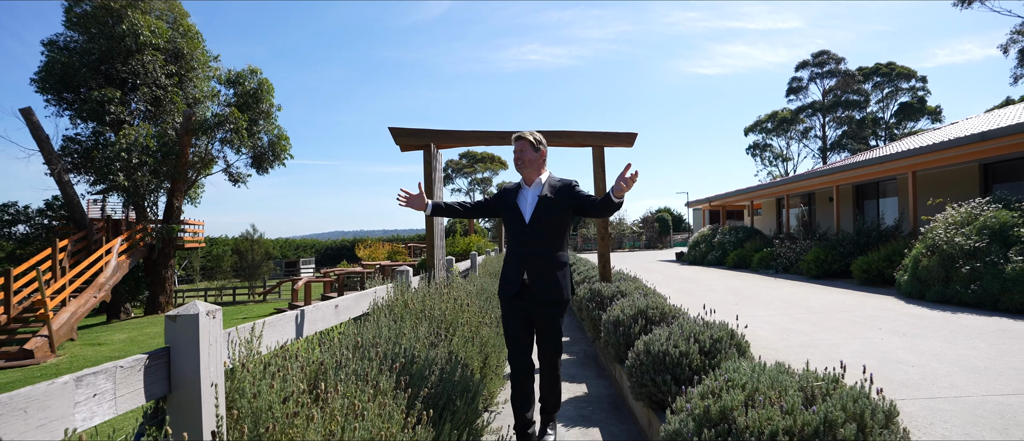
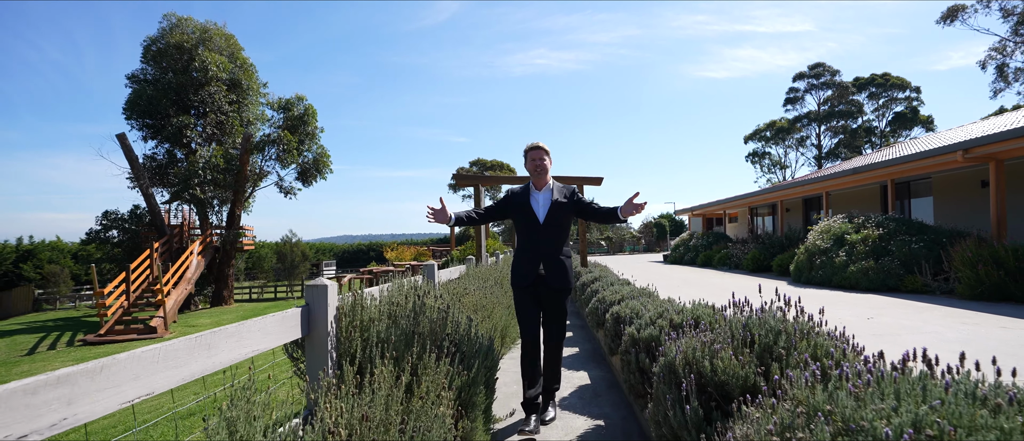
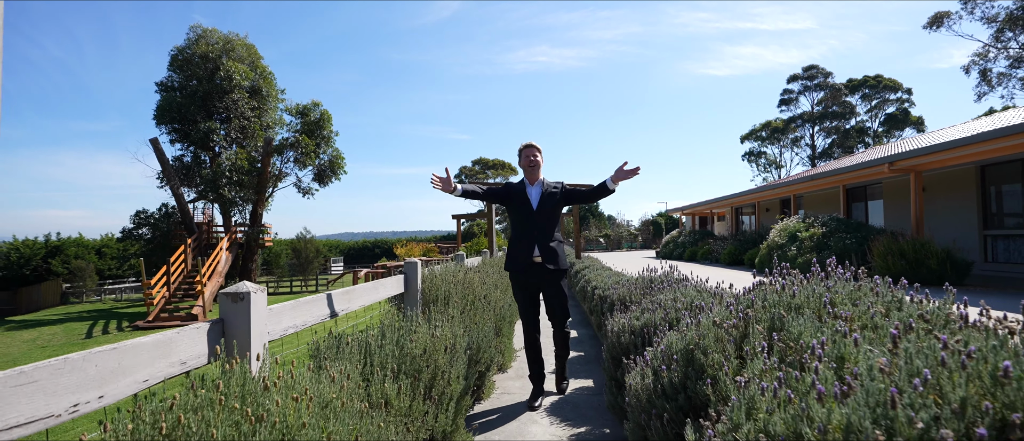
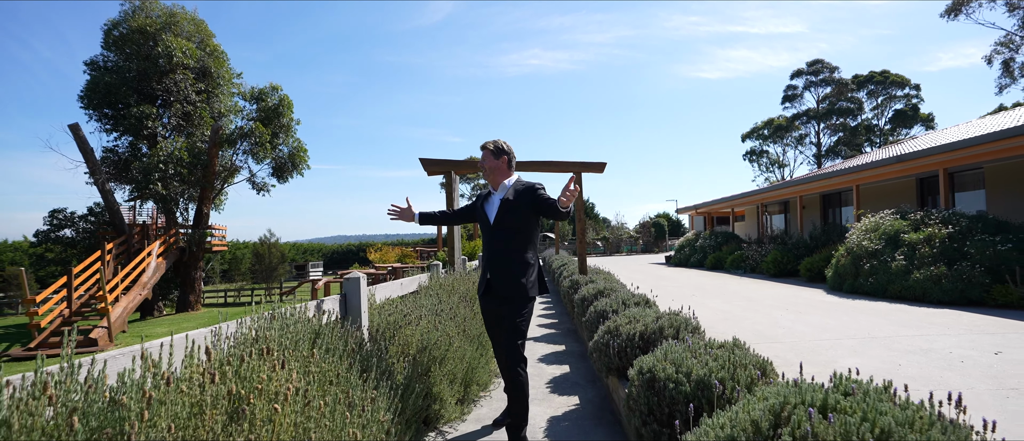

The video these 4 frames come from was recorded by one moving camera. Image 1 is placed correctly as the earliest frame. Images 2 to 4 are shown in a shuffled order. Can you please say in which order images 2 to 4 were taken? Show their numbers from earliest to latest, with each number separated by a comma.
4, 2, 3
